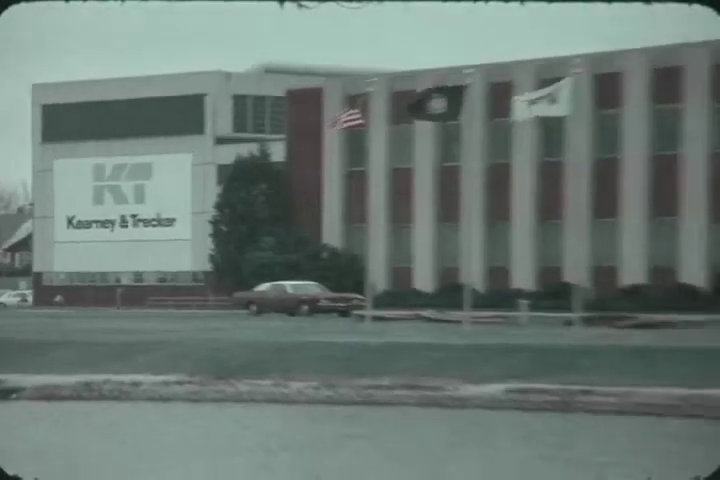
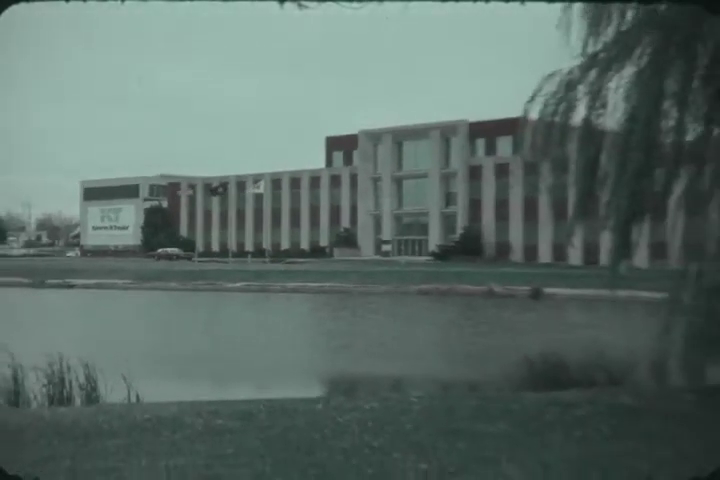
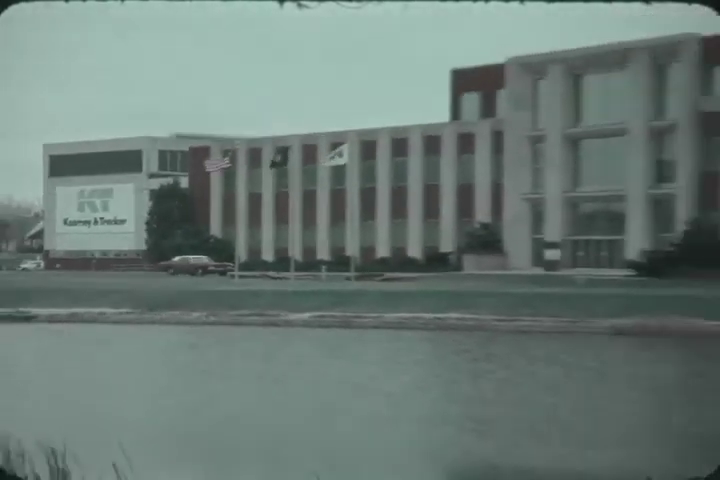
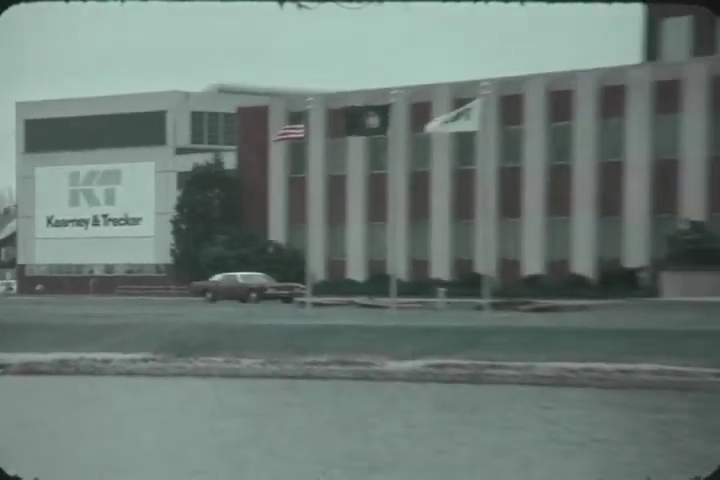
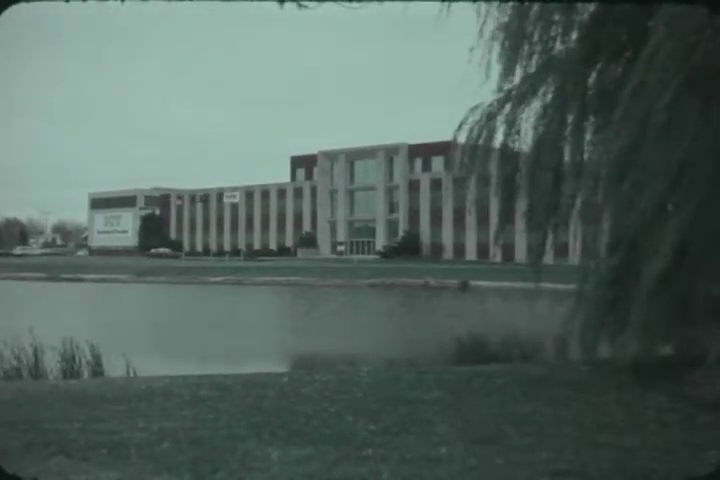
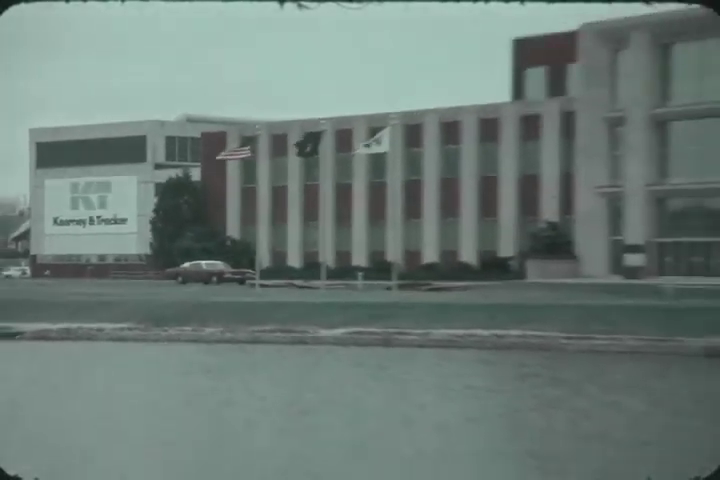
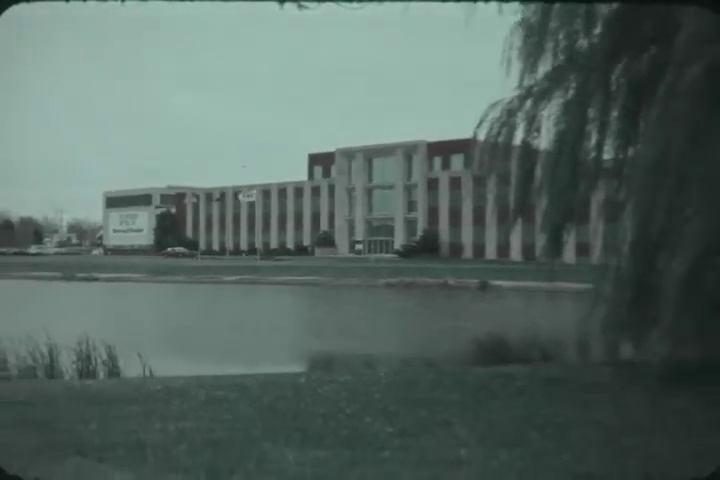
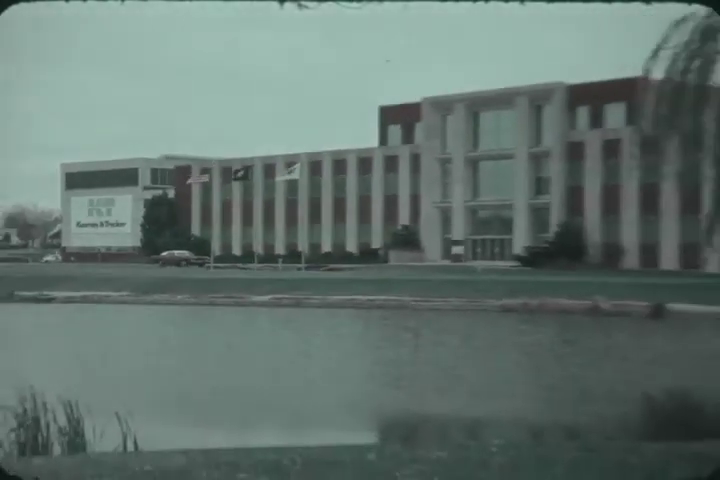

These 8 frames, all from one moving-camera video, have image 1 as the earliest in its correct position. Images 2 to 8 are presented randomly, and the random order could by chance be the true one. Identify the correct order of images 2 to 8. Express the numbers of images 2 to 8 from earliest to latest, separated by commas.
4, 6, 3, 8, 2, 7, 5
